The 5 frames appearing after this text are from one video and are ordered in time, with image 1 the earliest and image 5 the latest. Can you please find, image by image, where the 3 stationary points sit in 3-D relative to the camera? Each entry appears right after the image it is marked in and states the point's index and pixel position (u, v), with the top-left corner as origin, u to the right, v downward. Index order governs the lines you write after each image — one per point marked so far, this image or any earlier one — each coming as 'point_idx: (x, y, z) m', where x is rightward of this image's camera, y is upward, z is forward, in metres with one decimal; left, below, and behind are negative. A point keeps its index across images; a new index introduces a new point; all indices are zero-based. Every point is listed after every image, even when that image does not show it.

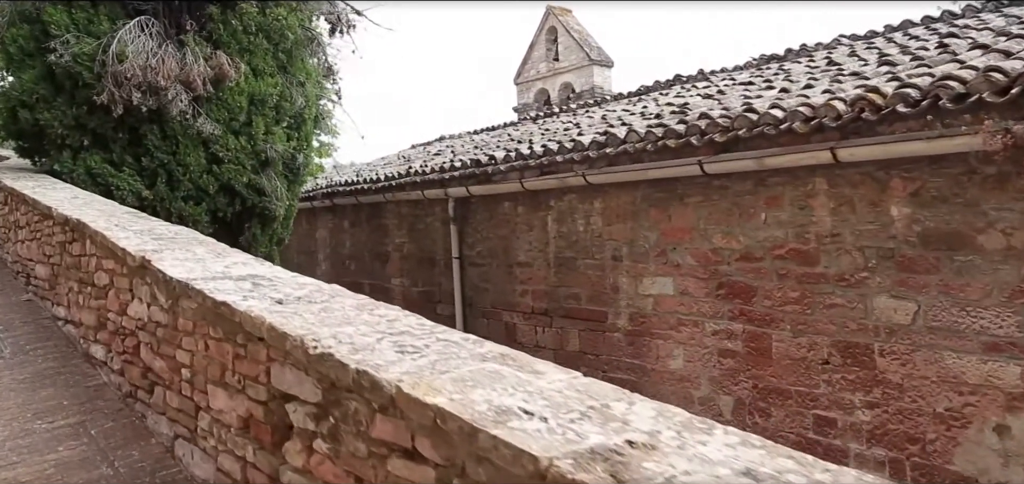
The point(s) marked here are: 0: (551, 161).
0: (+0.3, +0.7, +5.4) m
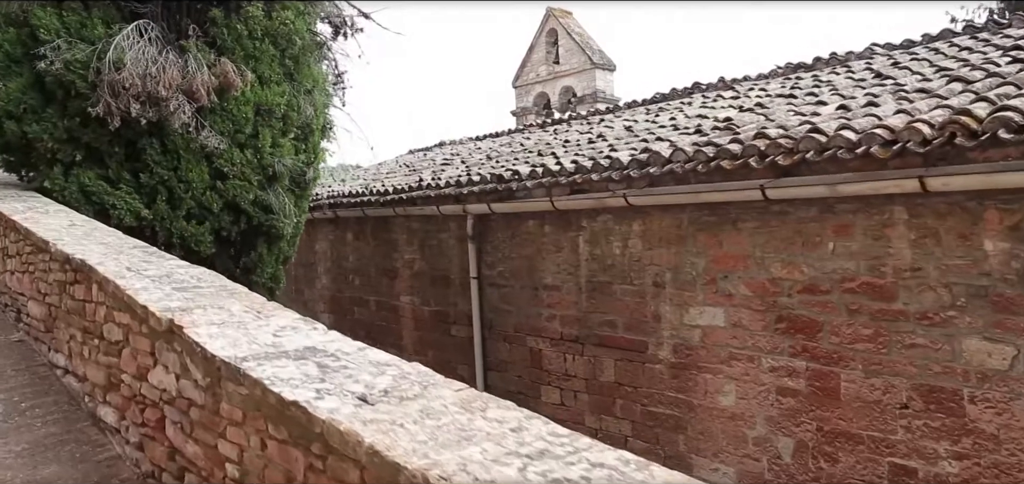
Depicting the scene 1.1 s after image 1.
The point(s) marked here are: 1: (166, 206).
0: (+0.6, +0.5, +5.0) m
1: (-2.9, +0.3, +5.2) m
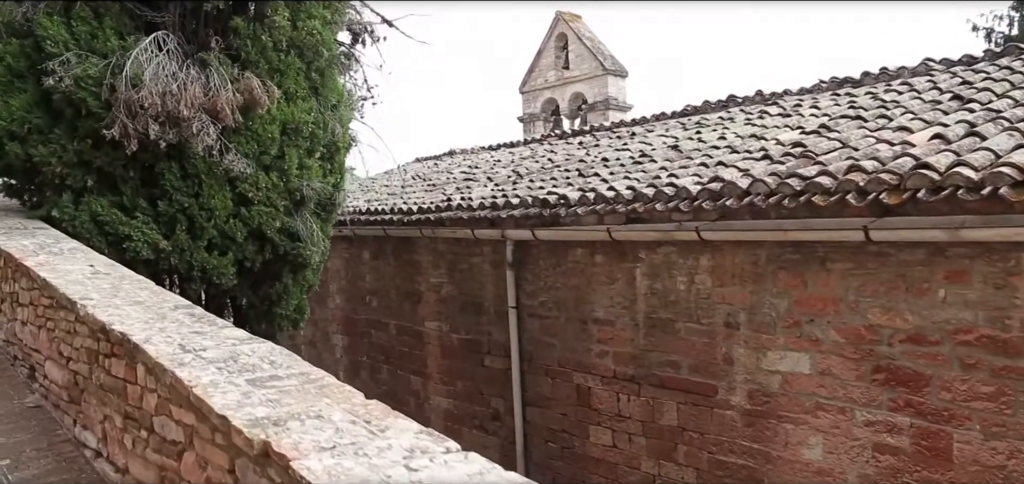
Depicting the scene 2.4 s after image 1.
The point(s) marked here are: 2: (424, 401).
0: (+1.0, +0.3, +4.6) m
1: (-2.5, 0.0, +4.7) m
2: (-1.0, -1.9, +7.3) m
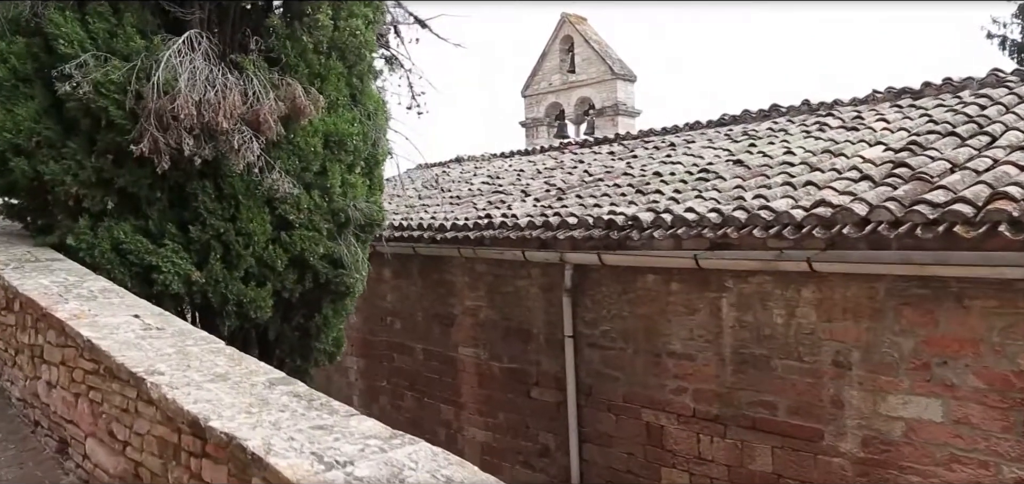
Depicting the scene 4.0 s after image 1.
0: (+1.6, +0.1, +4.2) m
1: (-2.0, -0.2, +4.1) m
2: (-0.6, -2.1, +6.8) m
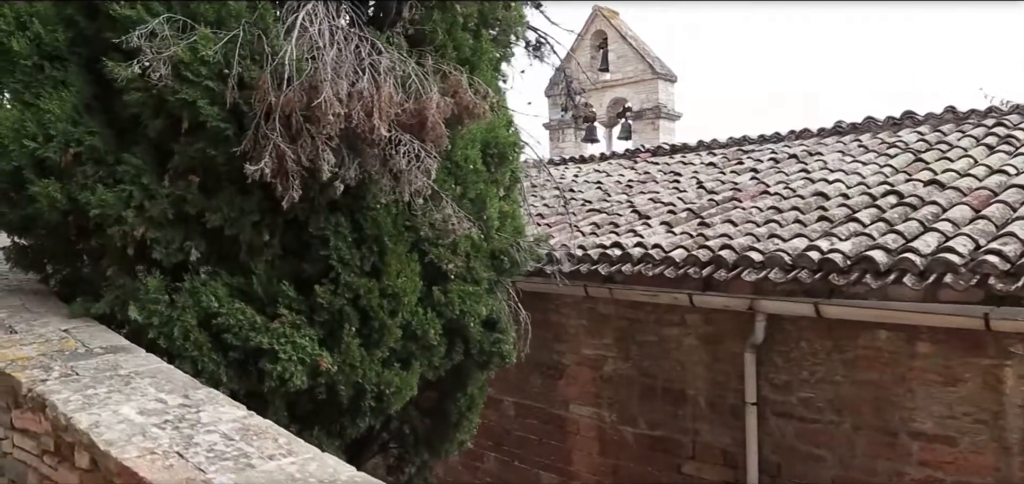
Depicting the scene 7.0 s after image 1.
0: (+2.8, -0.2, +3.0) m
1: (-0.7, -0.5, +2.7) m
2: (+0.5, -2.4, +5.5) m
